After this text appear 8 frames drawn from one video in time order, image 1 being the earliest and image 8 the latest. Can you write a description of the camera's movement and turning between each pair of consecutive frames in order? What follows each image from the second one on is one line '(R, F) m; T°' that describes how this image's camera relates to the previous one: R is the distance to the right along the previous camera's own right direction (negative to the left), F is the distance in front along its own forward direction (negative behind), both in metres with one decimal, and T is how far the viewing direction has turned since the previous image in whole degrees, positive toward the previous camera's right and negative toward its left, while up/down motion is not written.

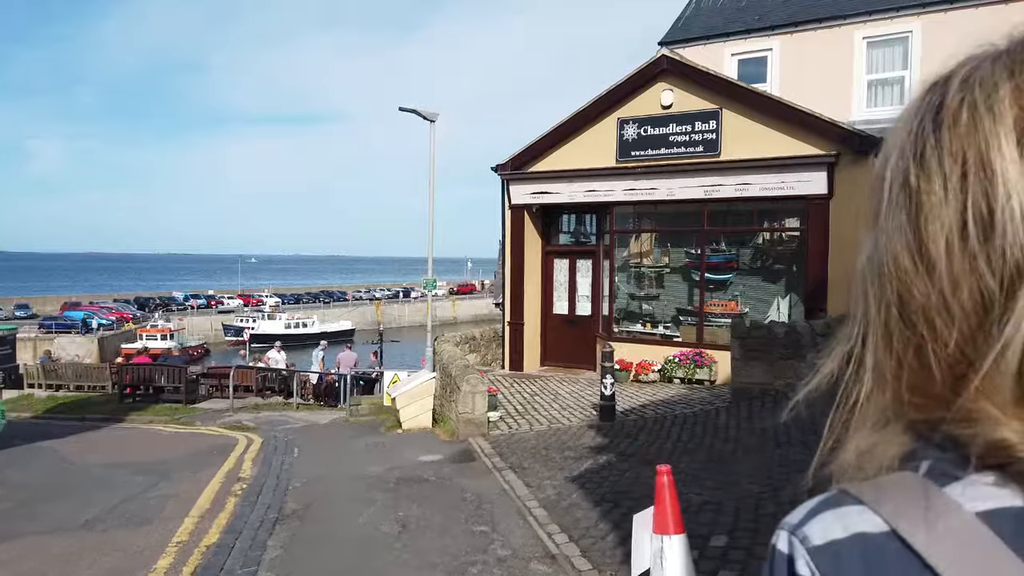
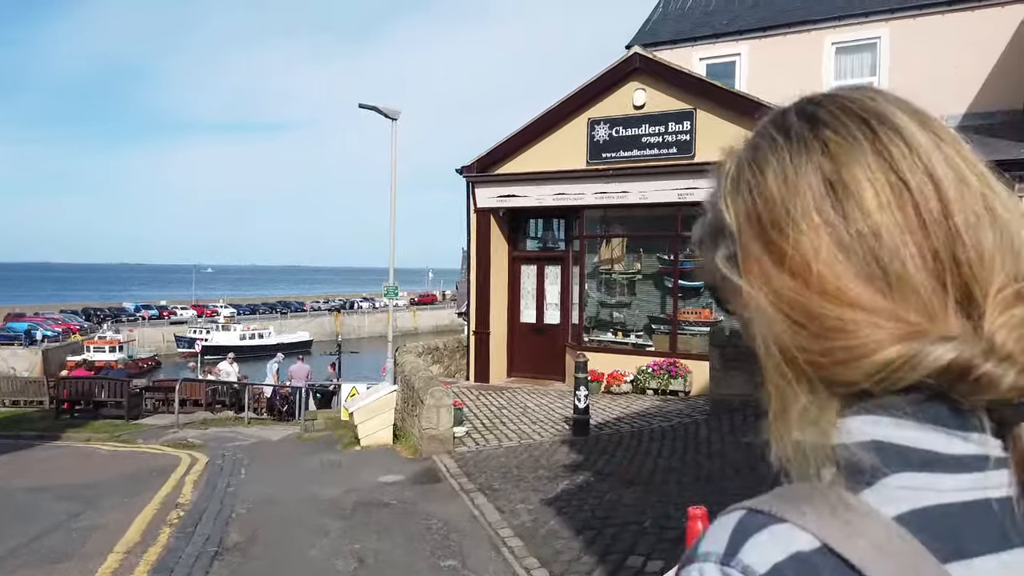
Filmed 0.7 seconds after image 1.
(-0.1, +0.7) m; +3°
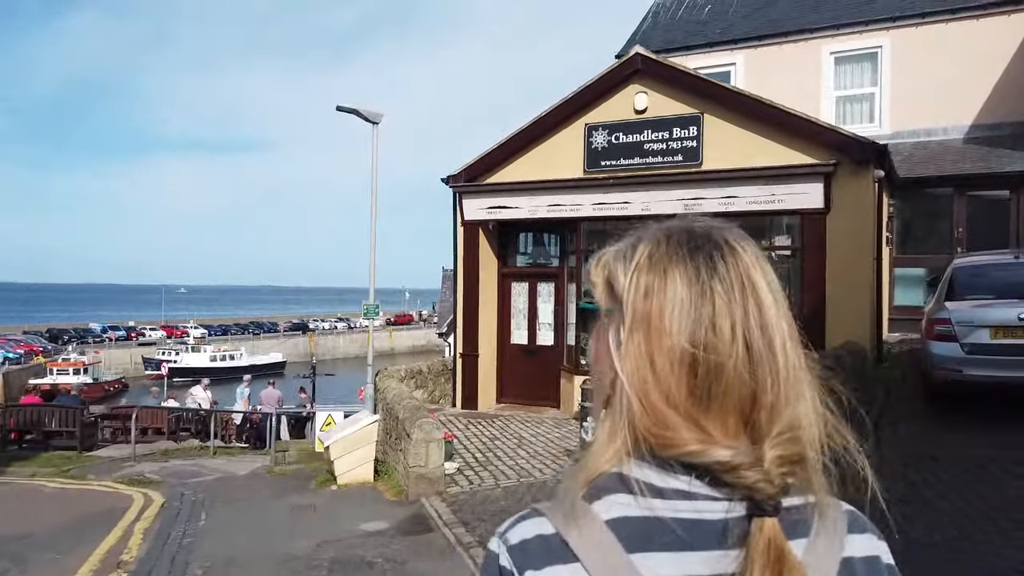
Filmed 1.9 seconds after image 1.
(-0.3, +1.1) m; +2°
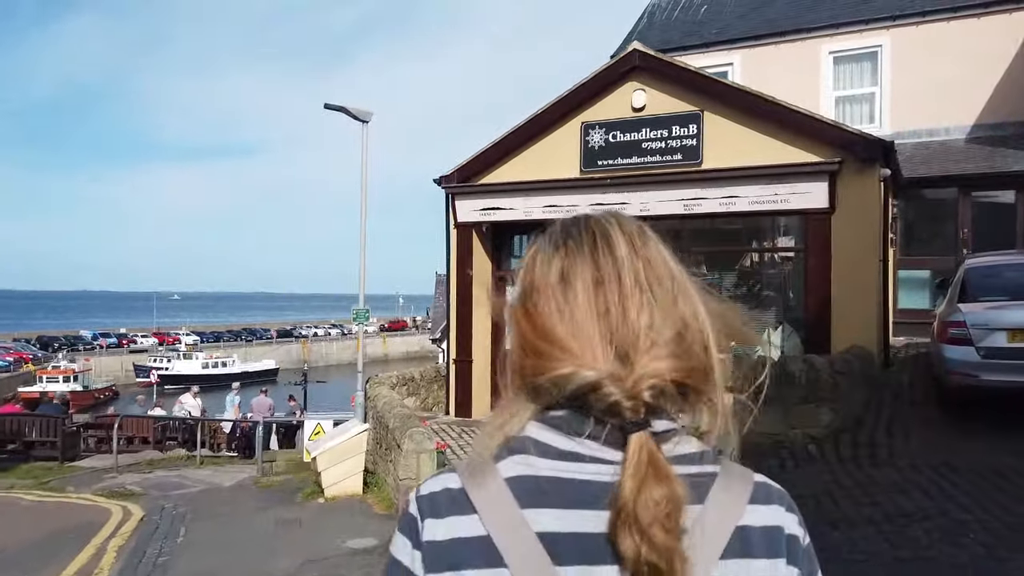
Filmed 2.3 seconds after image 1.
(0.0, +0.4) m; 0°
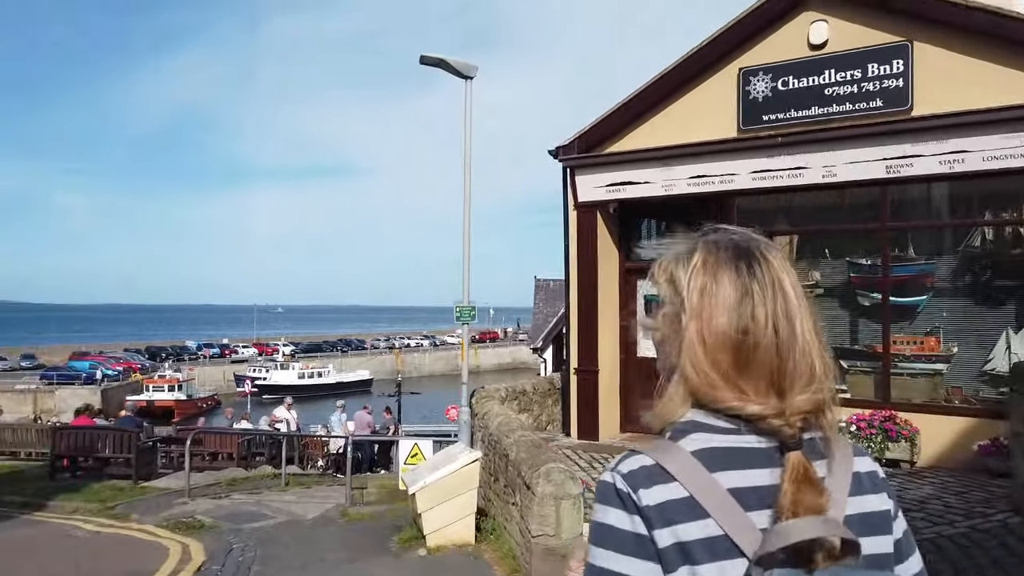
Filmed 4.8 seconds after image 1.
(-0.6, +2.3) m; -7°
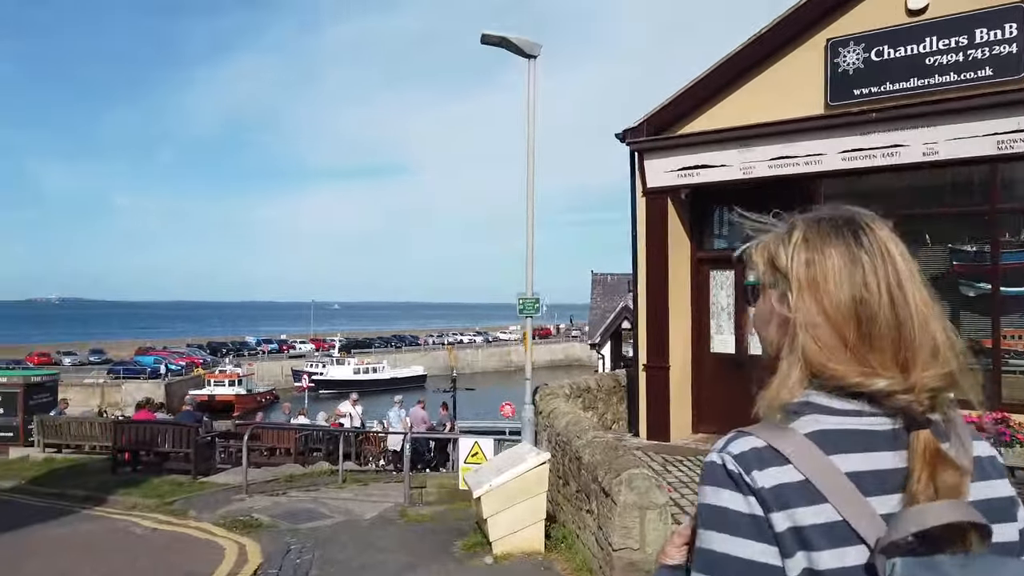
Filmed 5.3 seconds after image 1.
(-0.2, +0.5) m; -4°
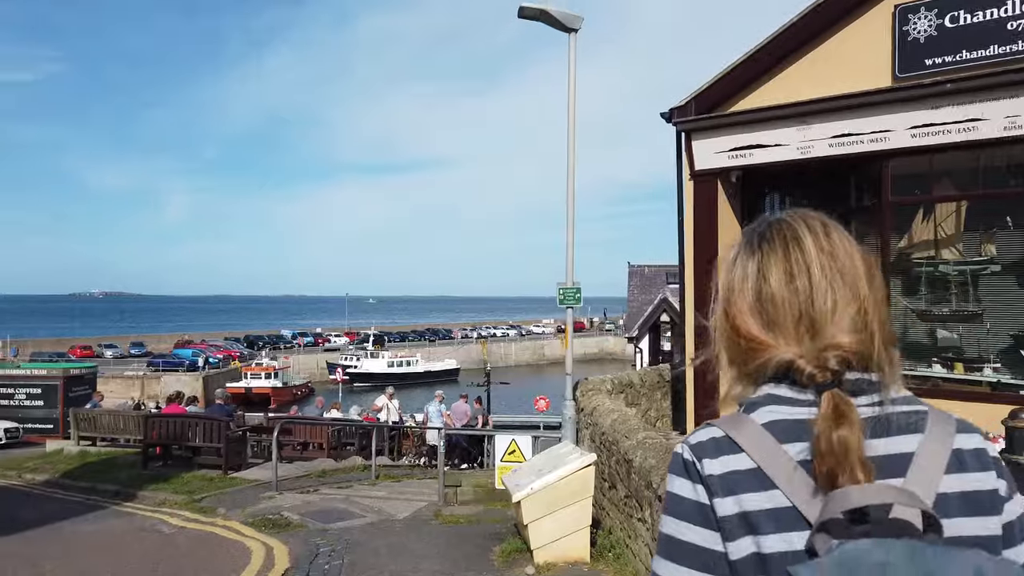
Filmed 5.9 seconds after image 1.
(-0.1, +0.5) m; -2°
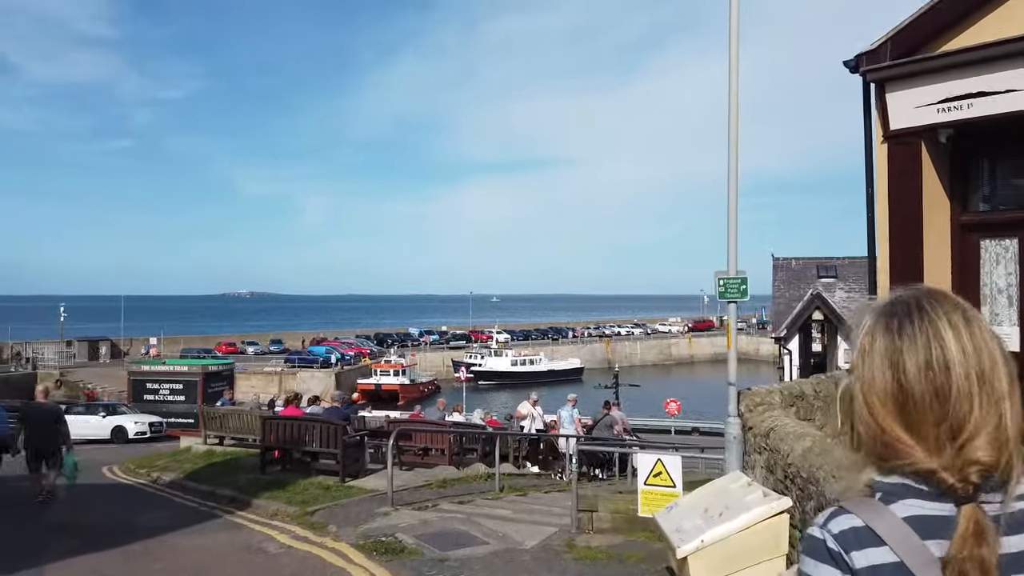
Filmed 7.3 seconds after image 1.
(-0.2, +1.4) m; -9°
